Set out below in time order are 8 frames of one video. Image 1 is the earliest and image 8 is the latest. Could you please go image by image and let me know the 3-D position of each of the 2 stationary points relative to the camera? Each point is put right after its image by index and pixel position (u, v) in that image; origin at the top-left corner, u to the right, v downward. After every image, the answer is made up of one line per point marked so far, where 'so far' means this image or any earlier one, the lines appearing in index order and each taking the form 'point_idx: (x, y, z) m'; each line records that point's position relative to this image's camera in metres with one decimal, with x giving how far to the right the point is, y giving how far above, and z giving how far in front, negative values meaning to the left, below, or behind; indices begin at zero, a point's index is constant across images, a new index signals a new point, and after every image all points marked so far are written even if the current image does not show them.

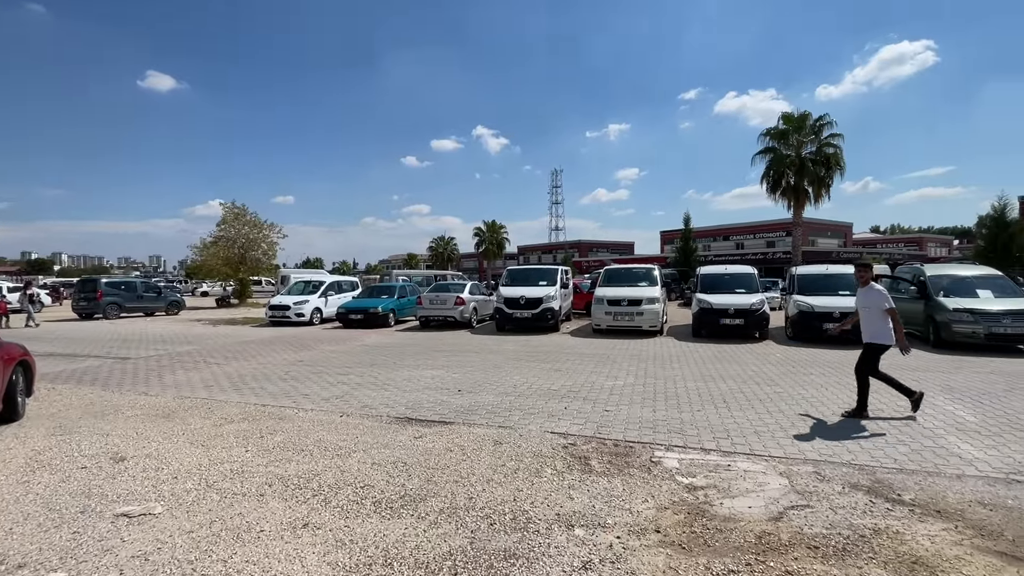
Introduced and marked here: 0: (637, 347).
0: (+3.1, -1.5, +11.8) m
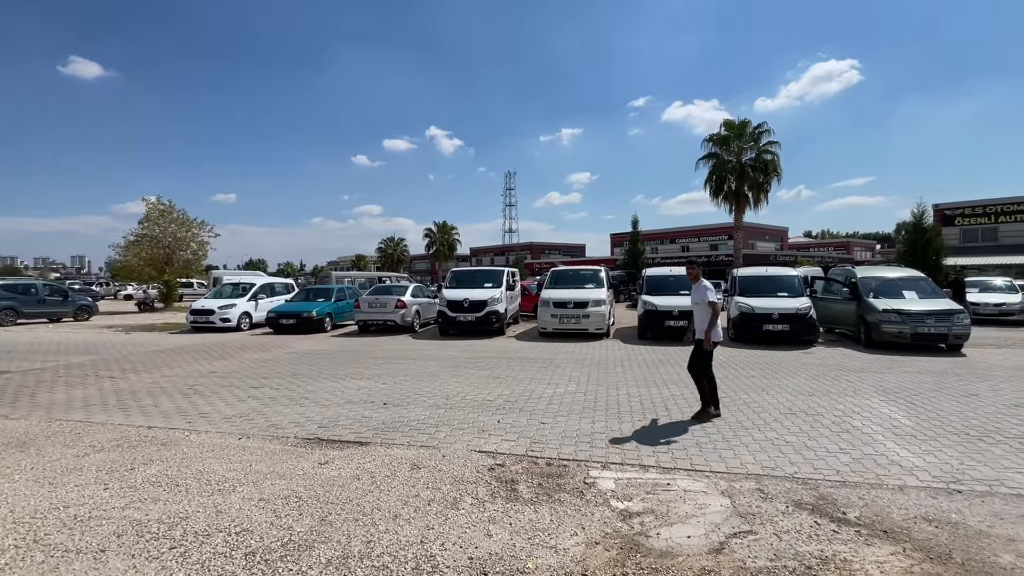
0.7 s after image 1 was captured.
0: (+1.7, -1.5, +11.4) m
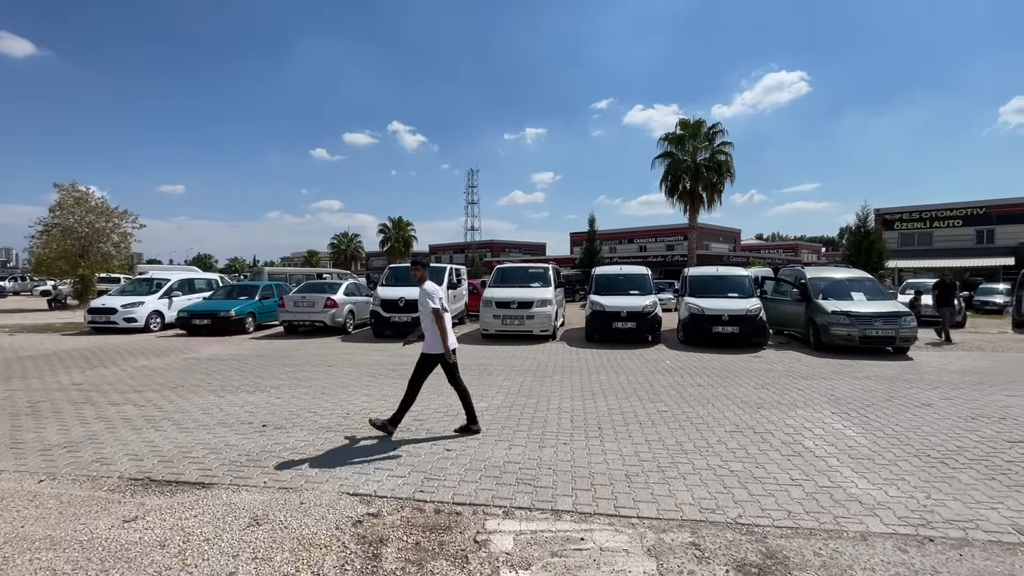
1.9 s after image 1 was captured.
0: (+0.2, -1.5, +10.5) m
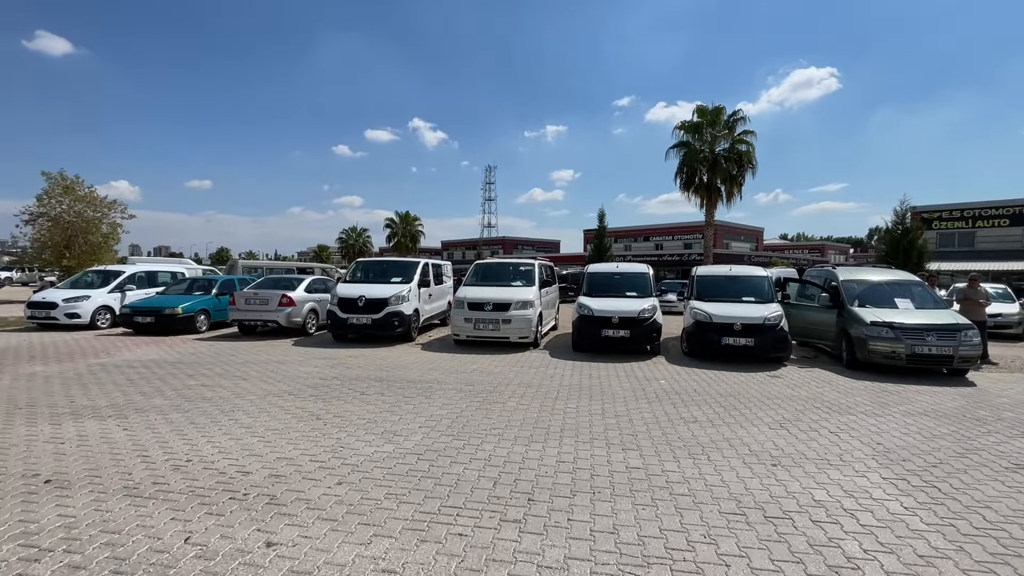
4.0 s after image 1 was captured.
0: (-0.4, -1.5, +8.7) m
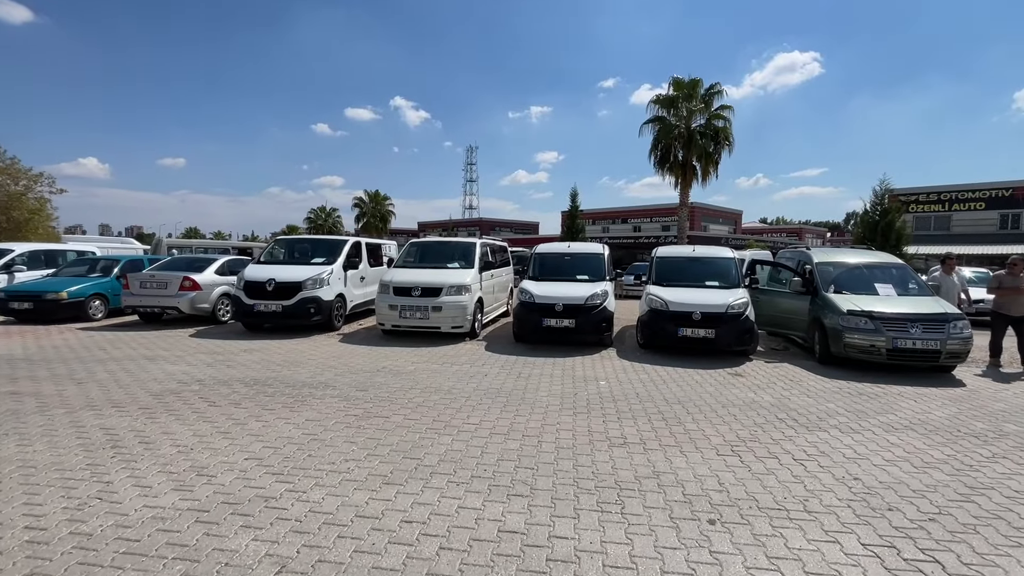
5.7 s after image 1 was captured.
0: (-1.7, -1.2, +7.3) m
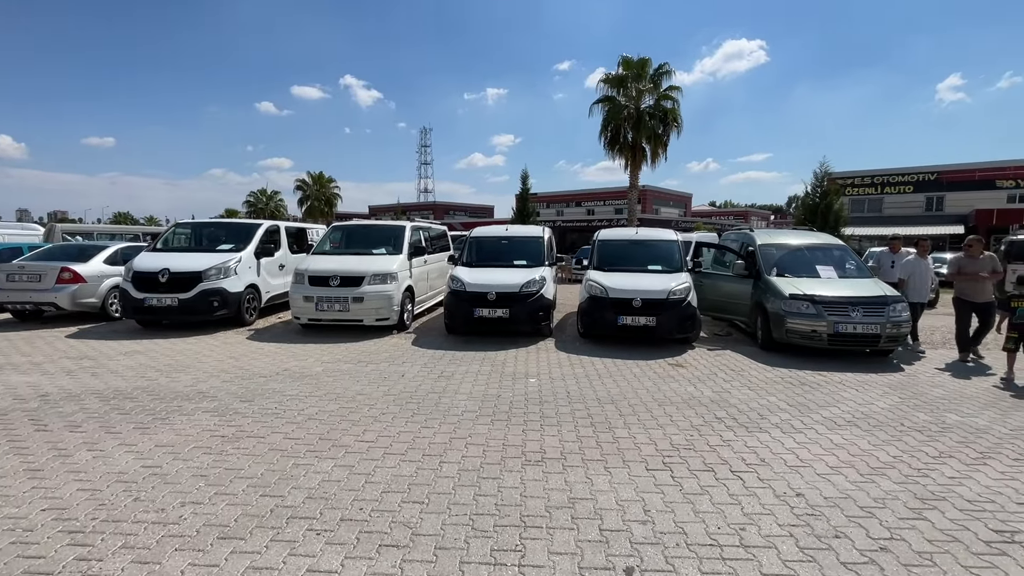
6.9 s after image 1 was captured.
0: (-2.8, -1.1, +6.4) m
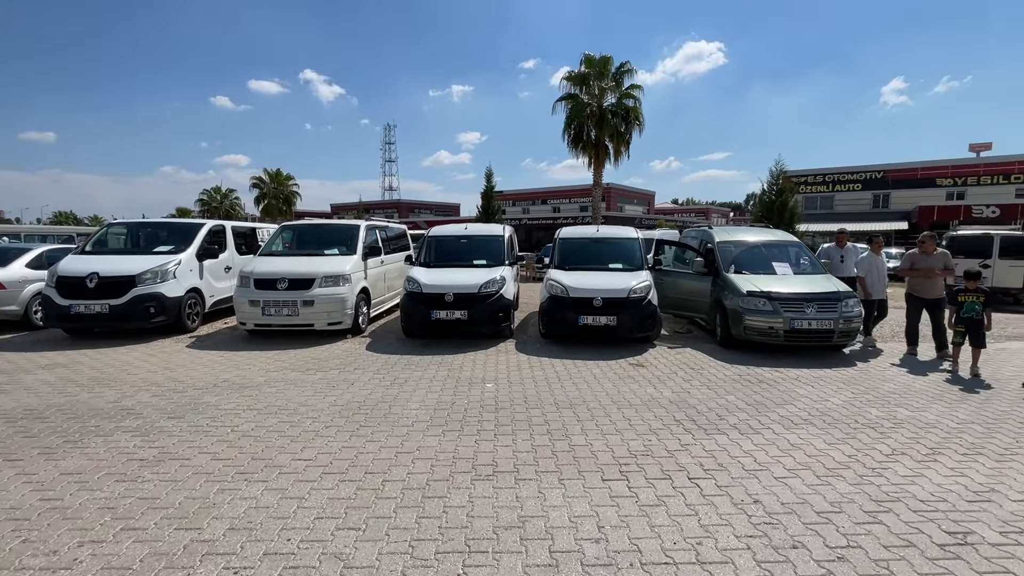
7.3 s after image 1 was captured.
0: (-3.3, -1.1, +5.9) m
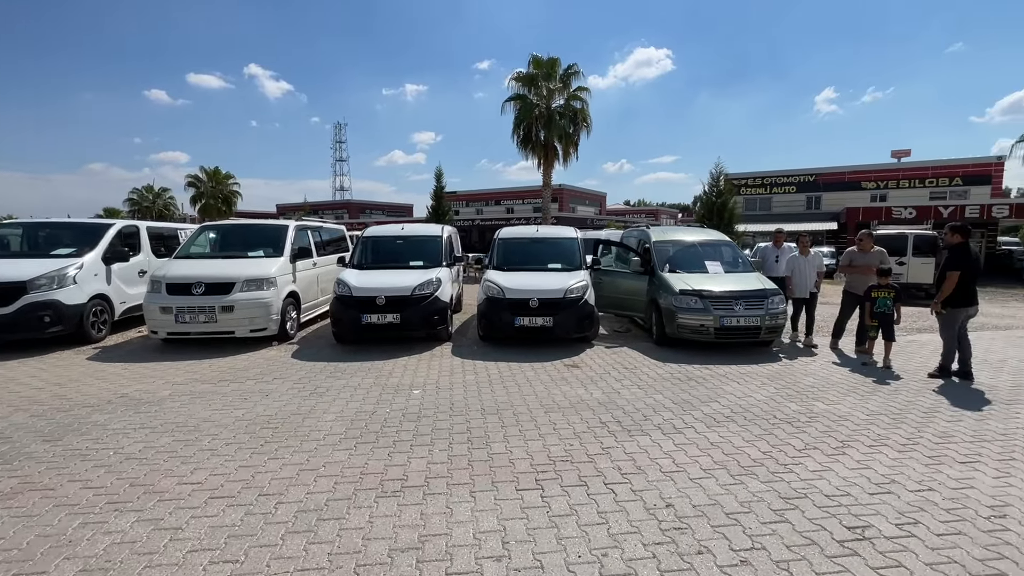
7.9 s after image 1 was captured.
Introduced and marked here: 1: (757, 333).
0: (-4.1, -1.2, +5.4) m
1: (+3.7, -0.7, +7.3) m
